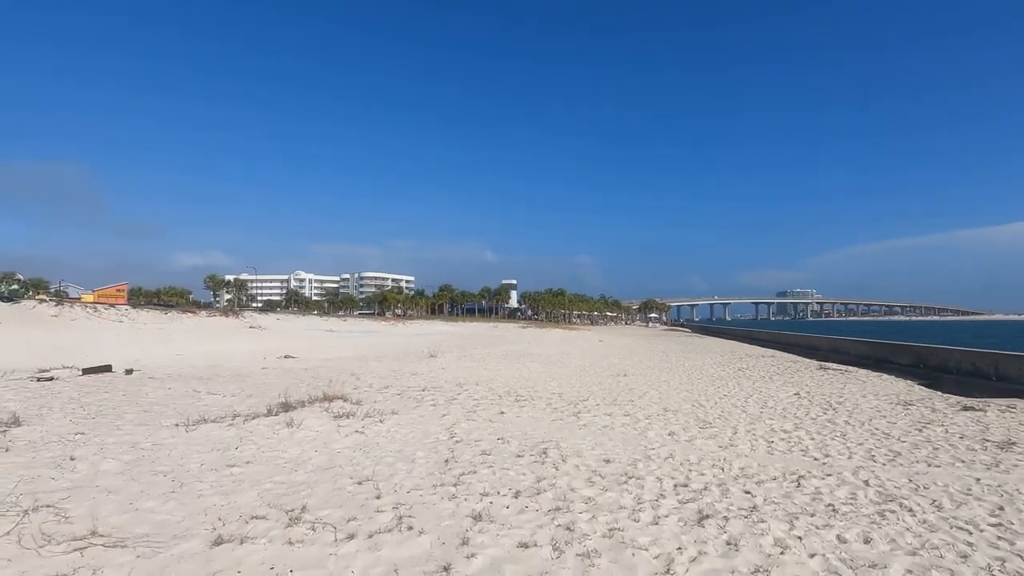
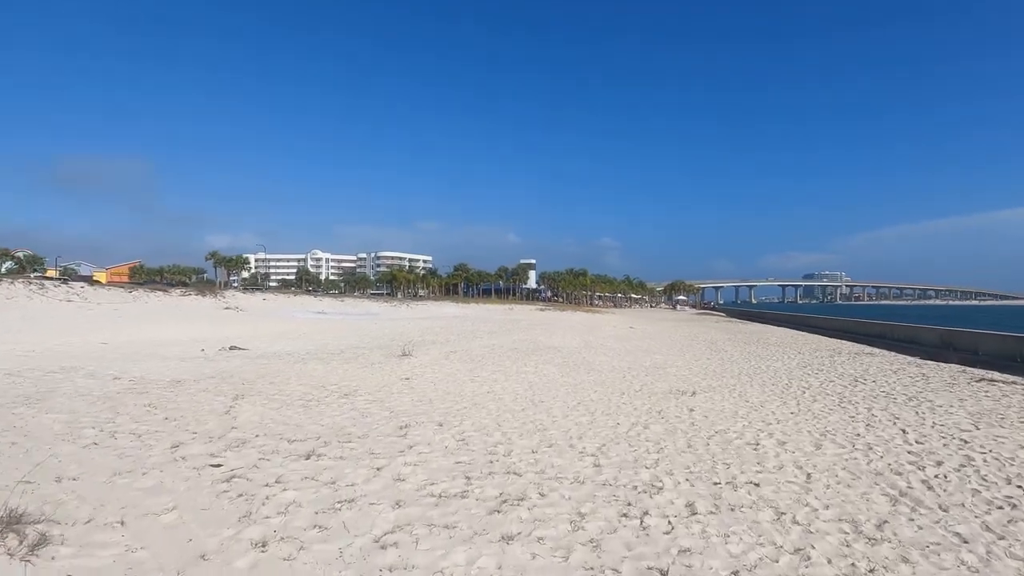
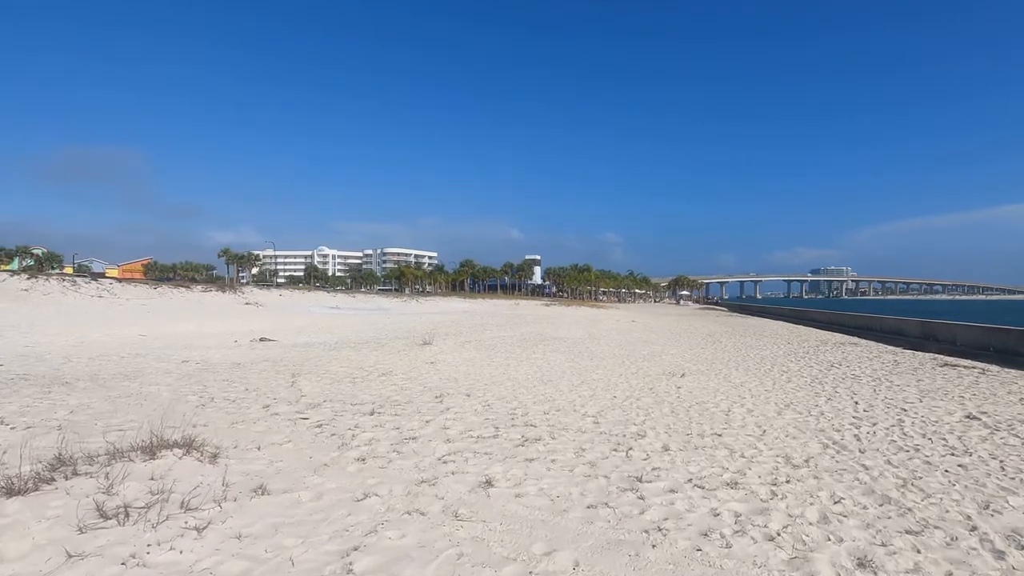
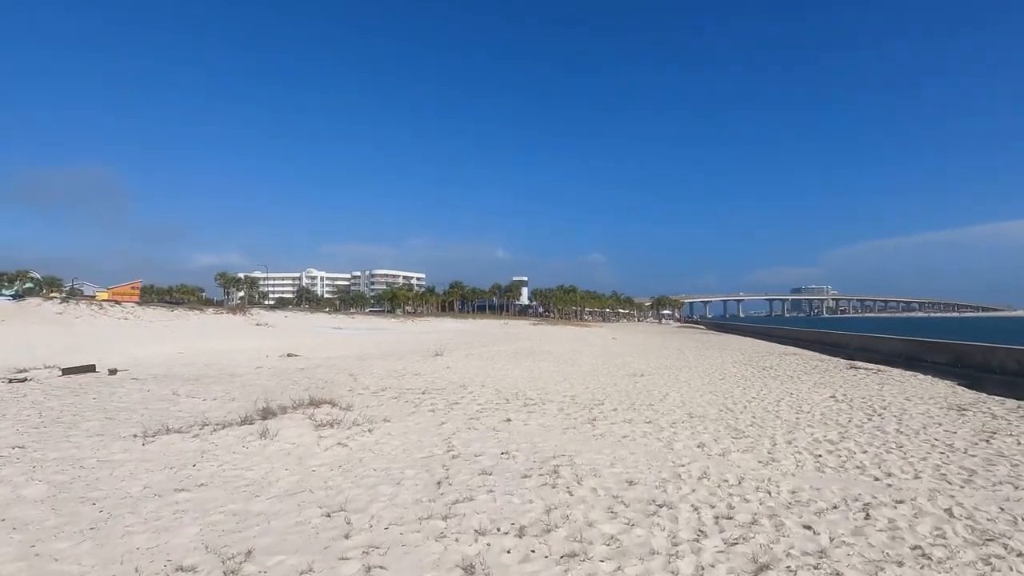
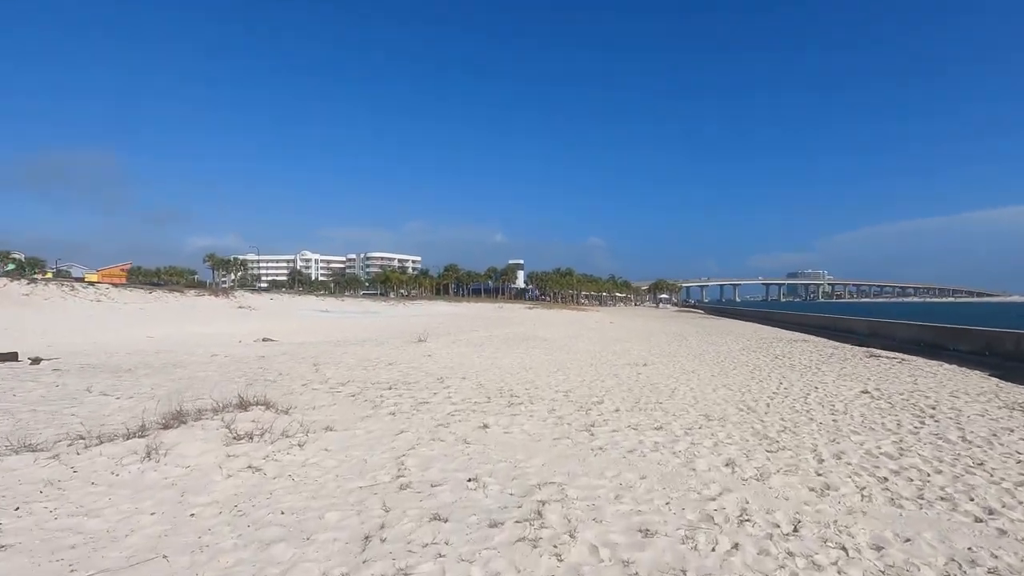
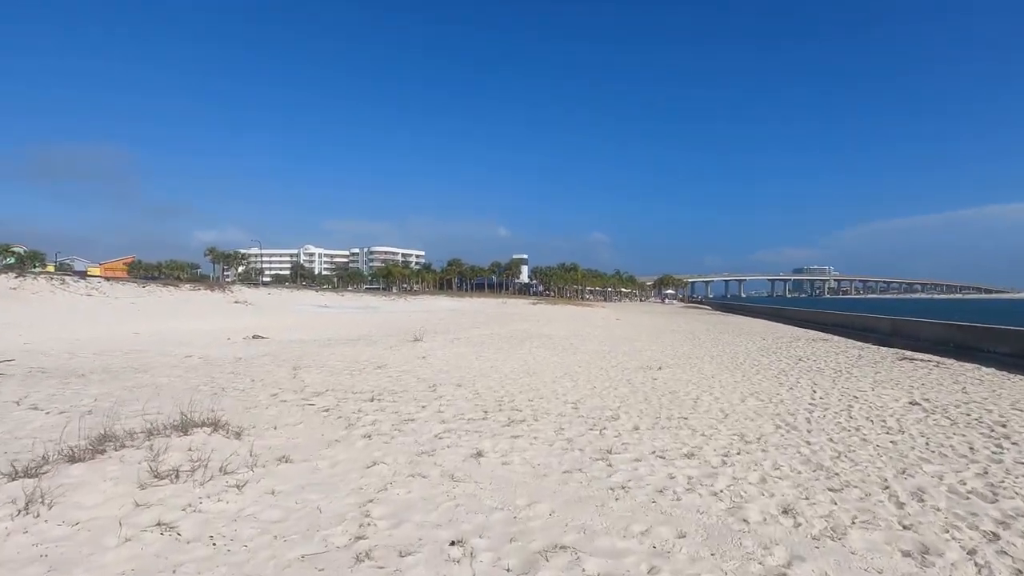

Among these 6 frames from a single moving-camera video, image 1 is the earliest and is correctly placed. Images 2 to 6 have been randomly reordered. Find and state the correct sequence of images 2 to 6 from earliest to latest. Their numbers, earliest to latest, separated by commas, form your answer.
4, 5, 6, 3, 2
